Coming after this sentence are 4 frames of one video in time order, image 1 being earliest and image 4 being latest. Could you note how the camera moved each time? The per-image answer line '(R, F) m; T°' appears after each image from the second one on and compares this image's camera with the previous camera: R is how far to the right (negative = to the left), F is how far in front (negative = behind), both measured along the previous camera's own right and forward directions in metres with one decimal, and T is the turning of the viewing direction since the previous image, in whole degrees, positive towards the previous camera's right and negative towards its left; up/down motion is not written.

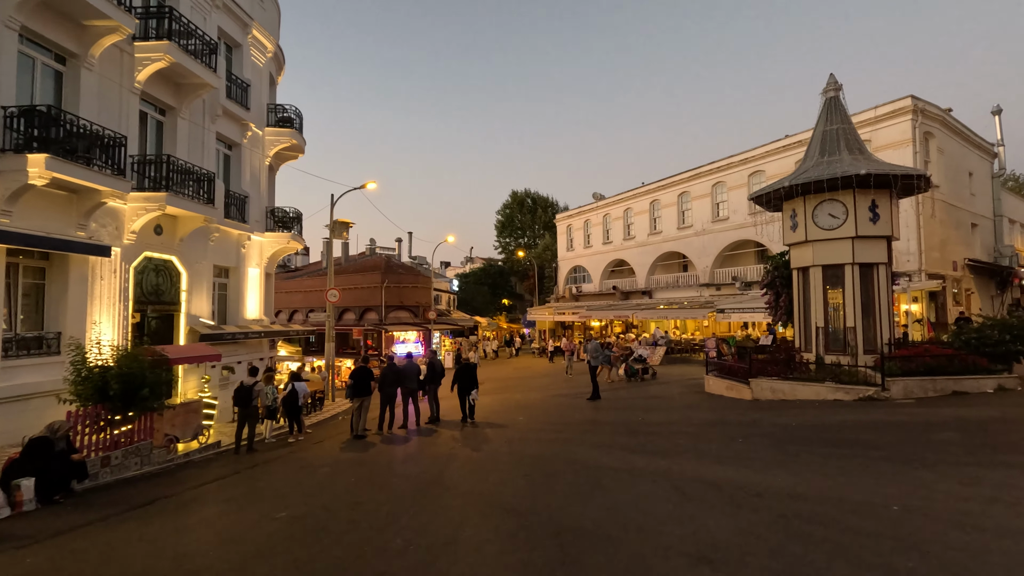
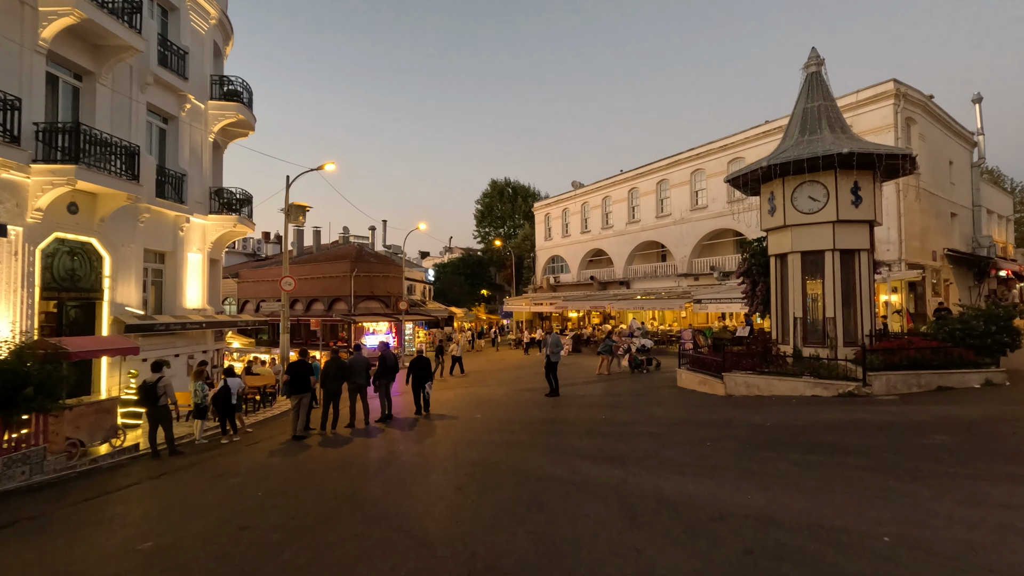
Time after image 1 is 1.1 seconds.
(+0.6, +1.0) m; +2°
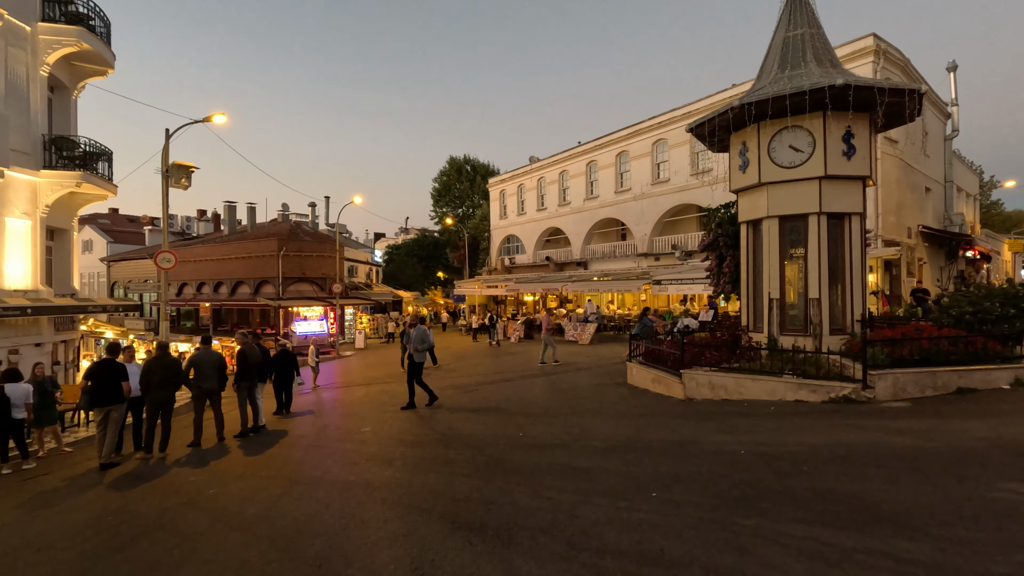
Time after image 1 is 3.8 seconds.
(+1.1, +2.7) m; +3°
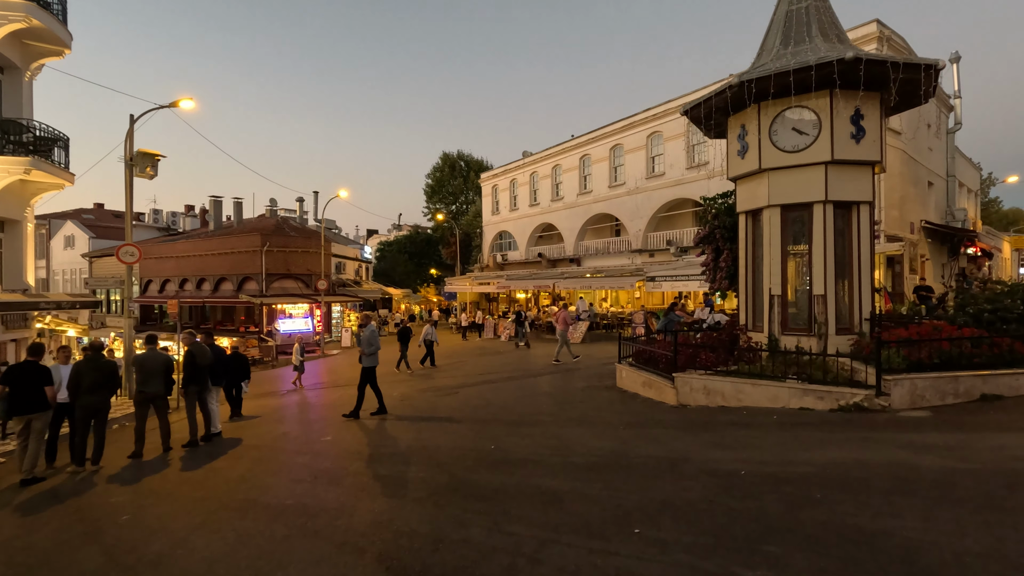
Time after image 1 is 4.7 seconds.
(+0.3, +0.8) m; 0°
